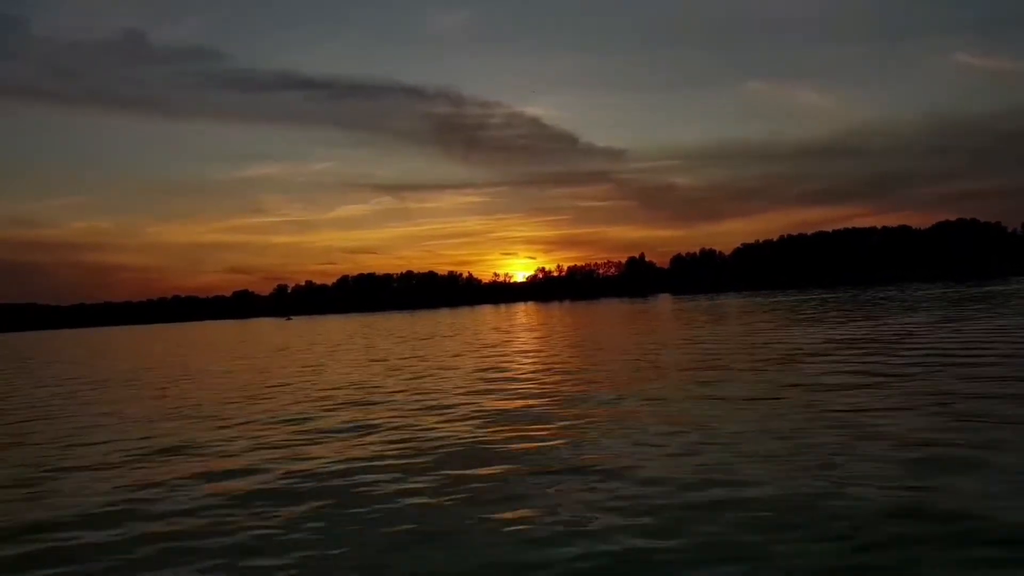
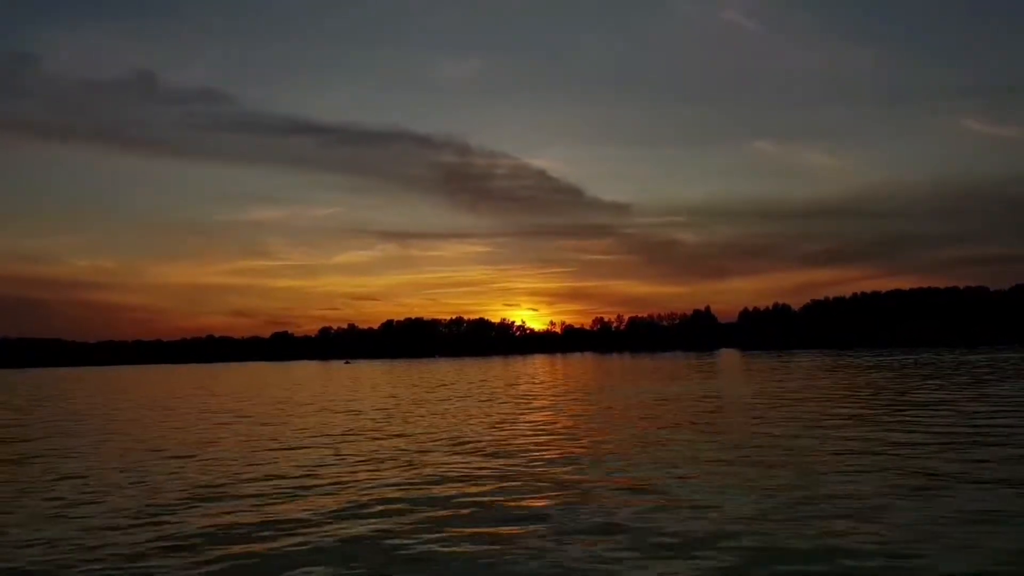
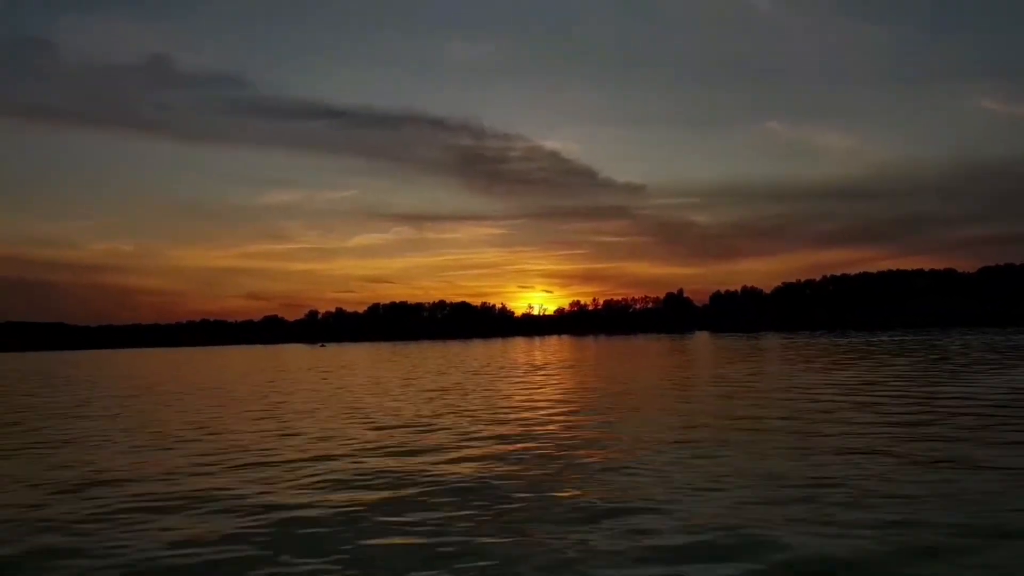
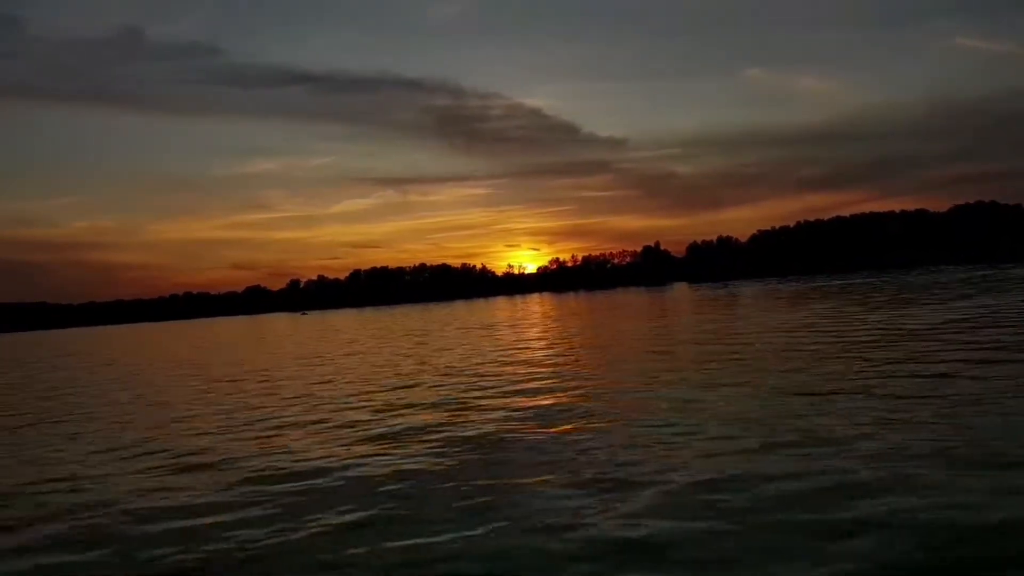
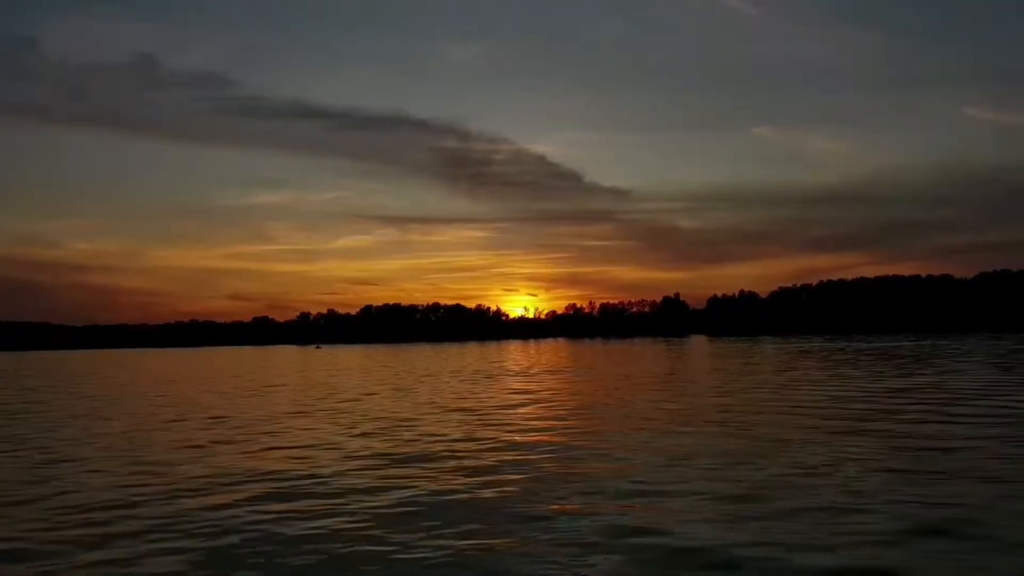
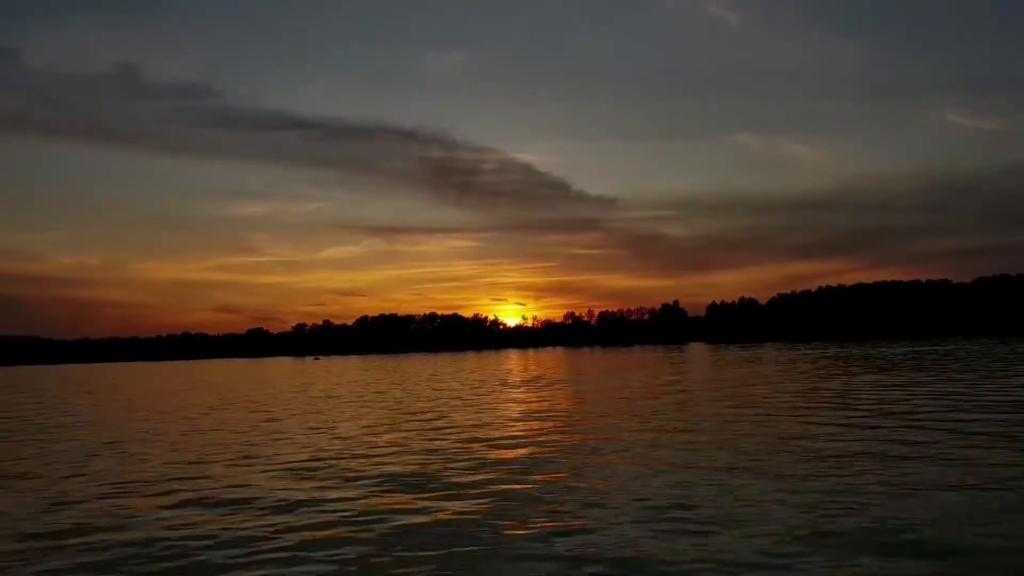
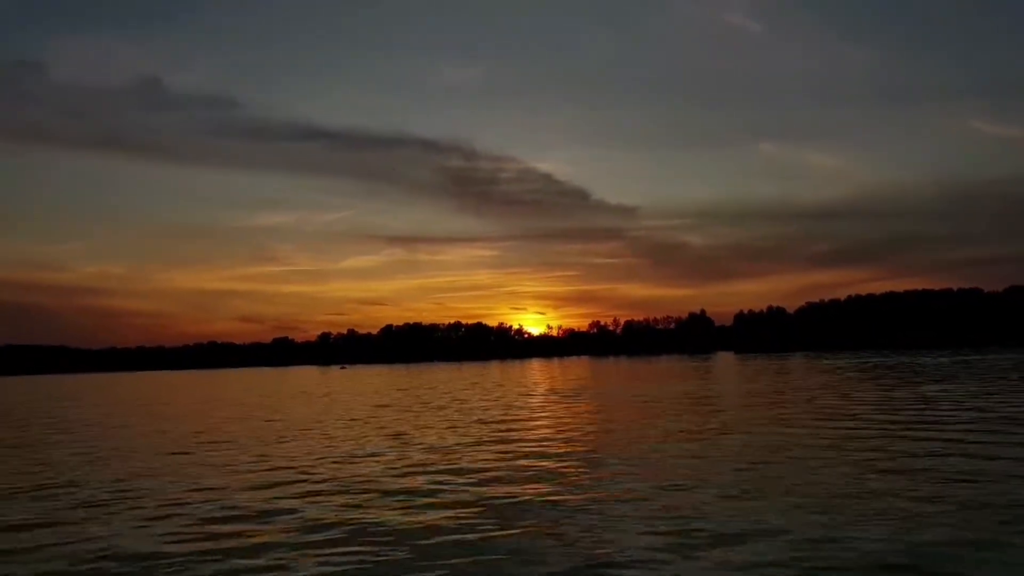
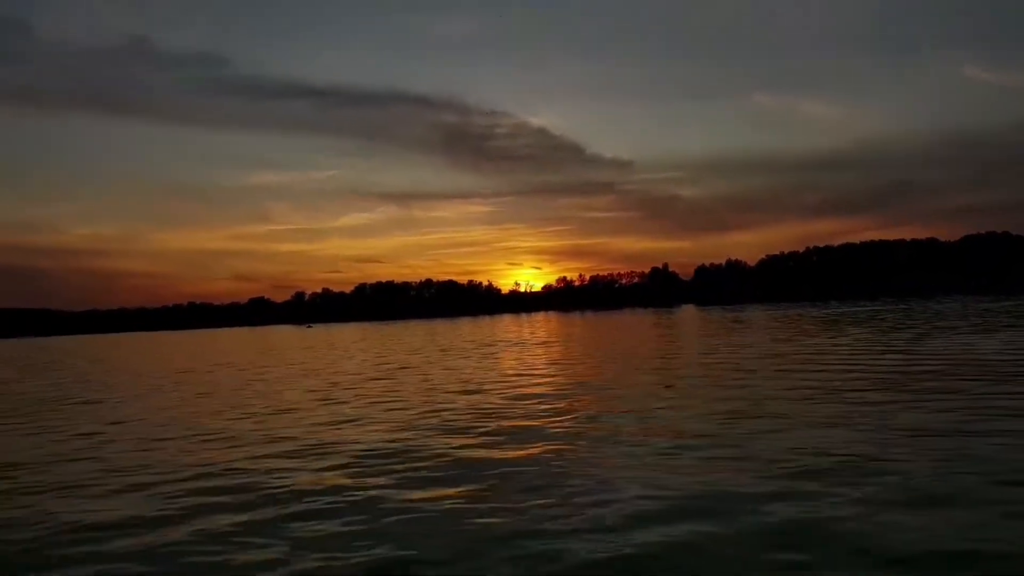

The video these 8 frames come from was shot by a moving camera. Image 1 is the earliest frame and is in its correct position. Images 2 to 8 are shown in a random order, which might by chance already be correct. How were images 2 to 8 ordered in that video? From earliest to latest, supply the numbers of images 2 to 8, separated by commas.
4, 8, 3, 5, 6, 7, 2
